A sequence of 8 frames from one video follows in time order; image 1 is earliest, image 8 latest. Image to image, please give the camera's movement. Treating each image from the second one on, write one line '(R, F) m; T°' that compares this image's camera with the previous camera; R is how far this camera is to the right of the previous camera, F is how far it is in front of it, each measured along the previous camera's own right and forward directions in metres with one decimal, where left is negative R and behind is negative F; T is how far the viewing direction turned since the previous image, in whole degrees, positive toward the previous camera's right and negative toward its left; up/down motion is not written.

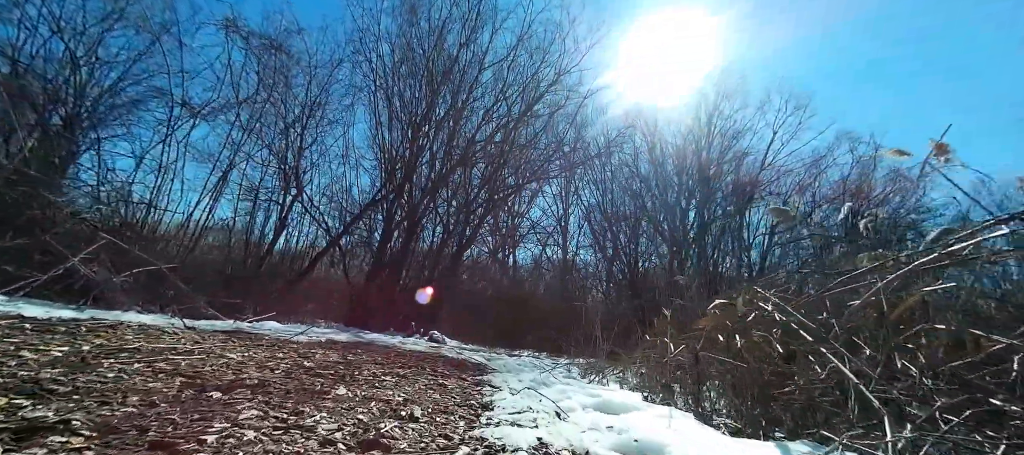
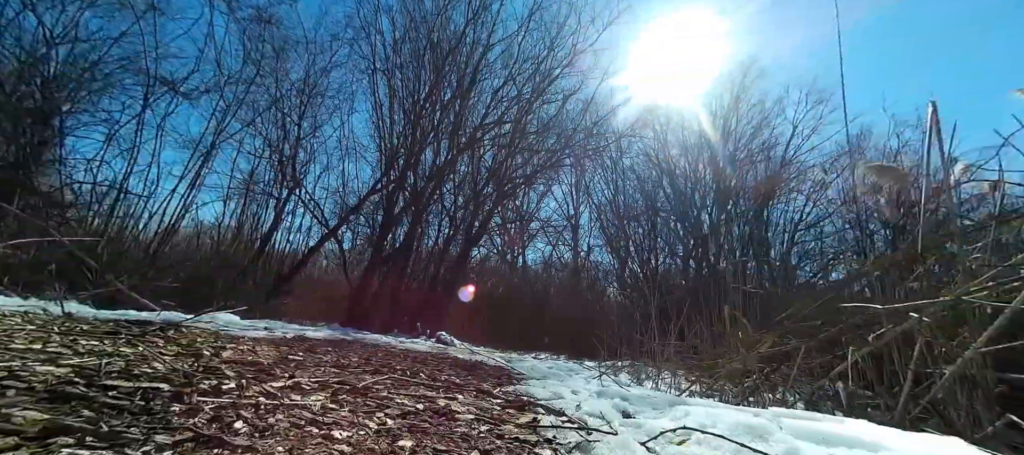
(-0.1, +0.9) m; -1°
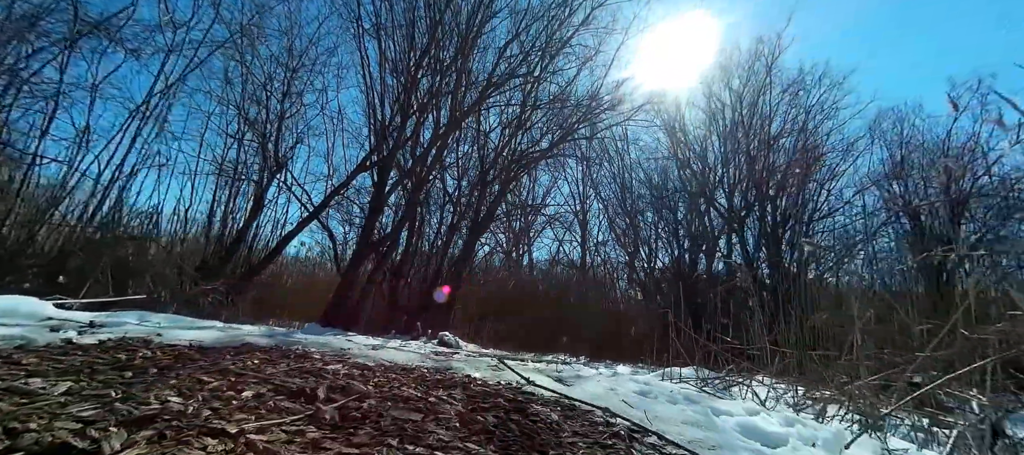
(-0.2, +1.4) m; 0°
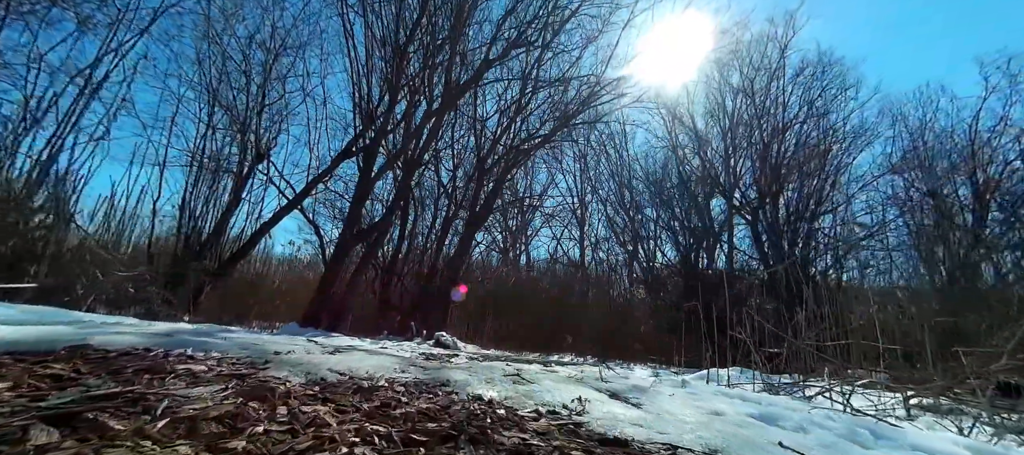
(-0.1, +0.7) m; +1°
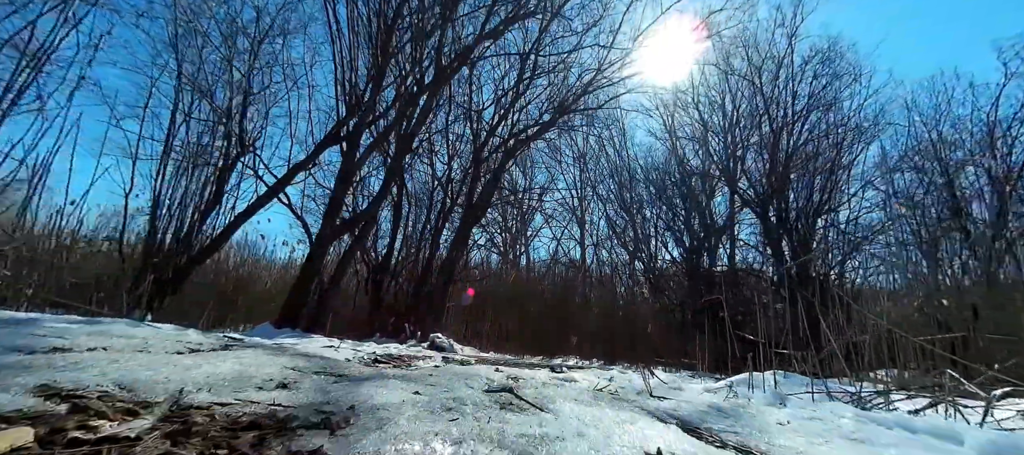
(0.0, +0.6) m; 0°
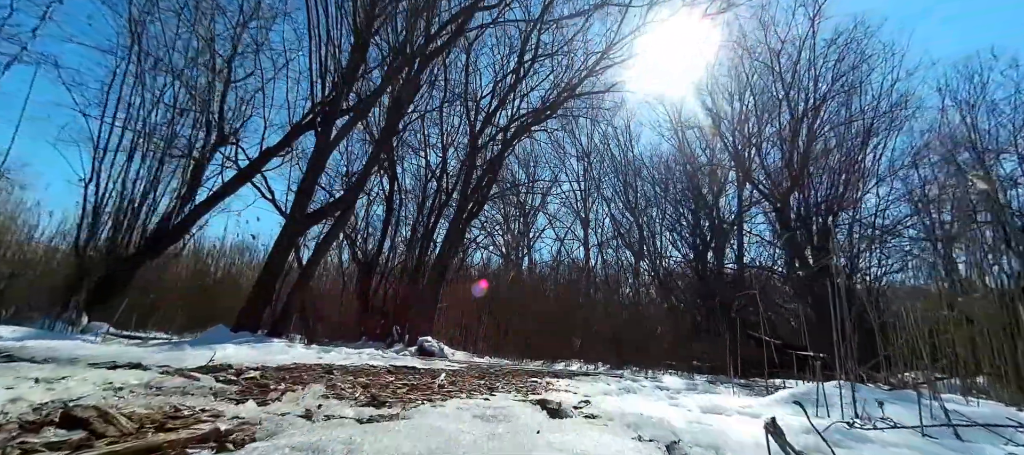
(+0.1, +0.7) m; 0°
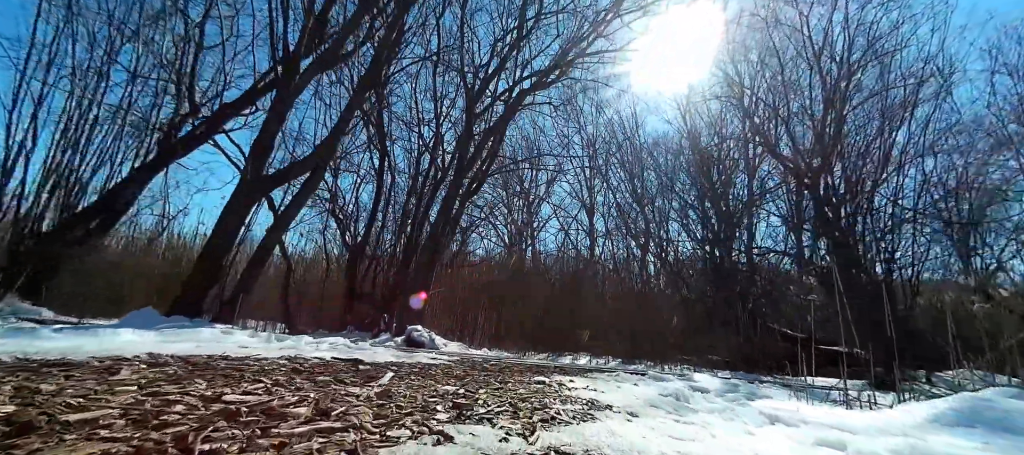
(0.0, +0.8) m; 0°
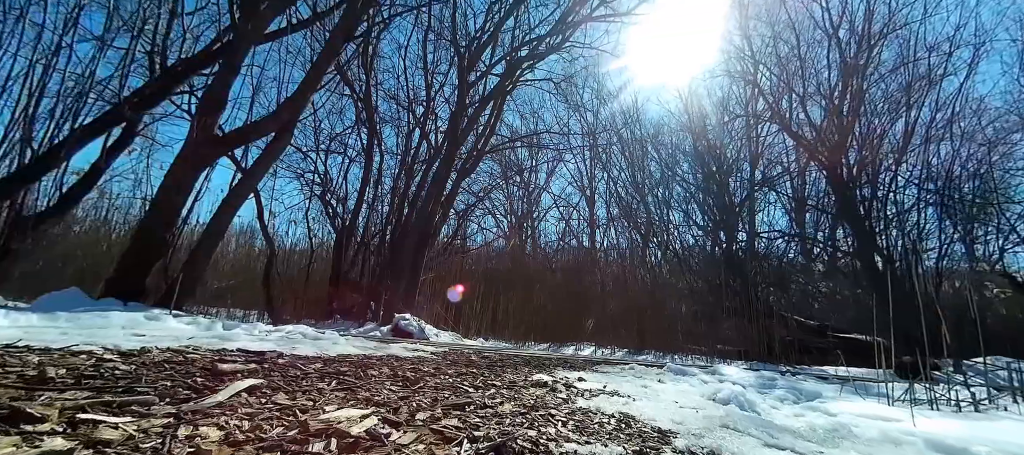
(0.0, +0.5) m; 0°
